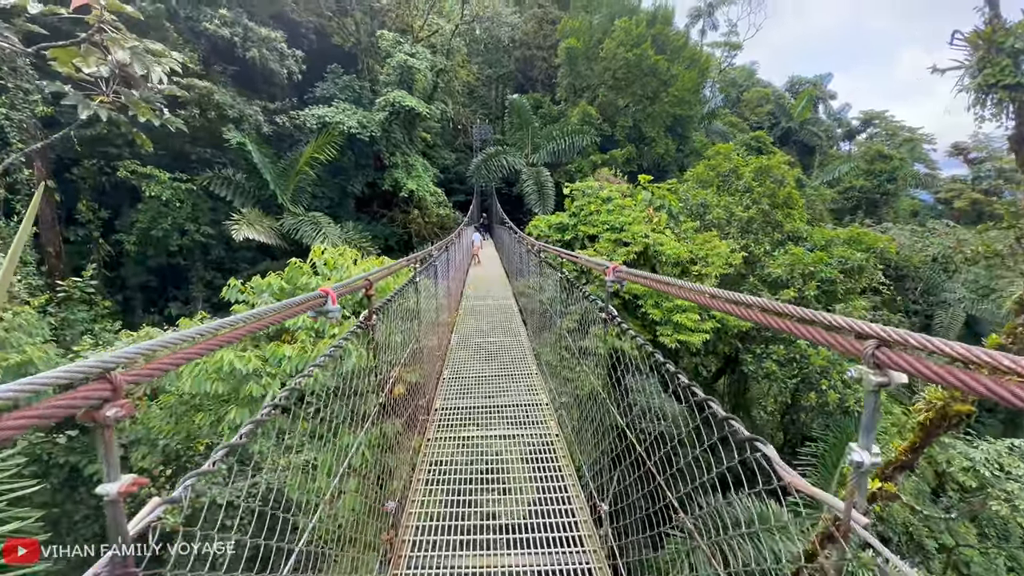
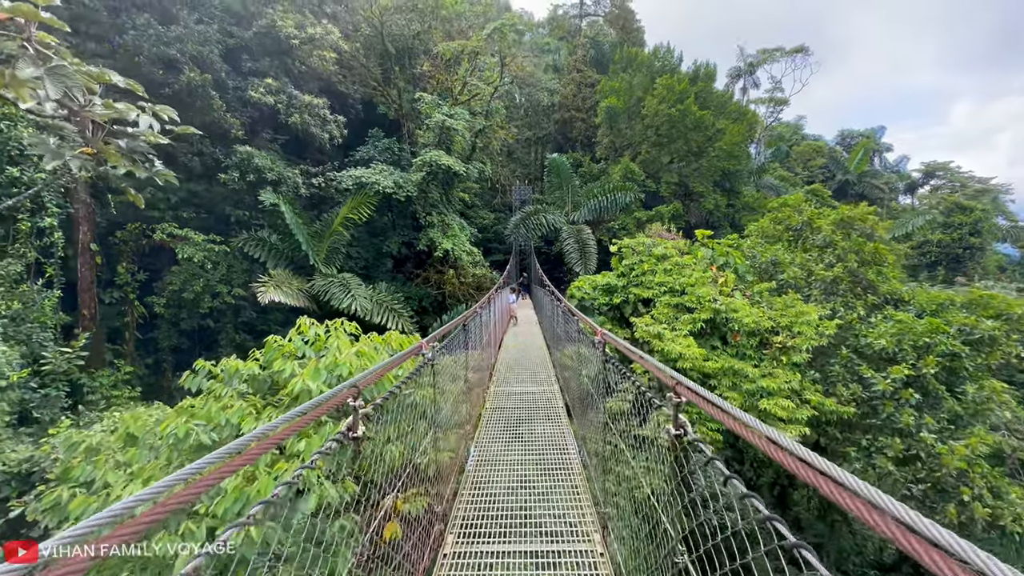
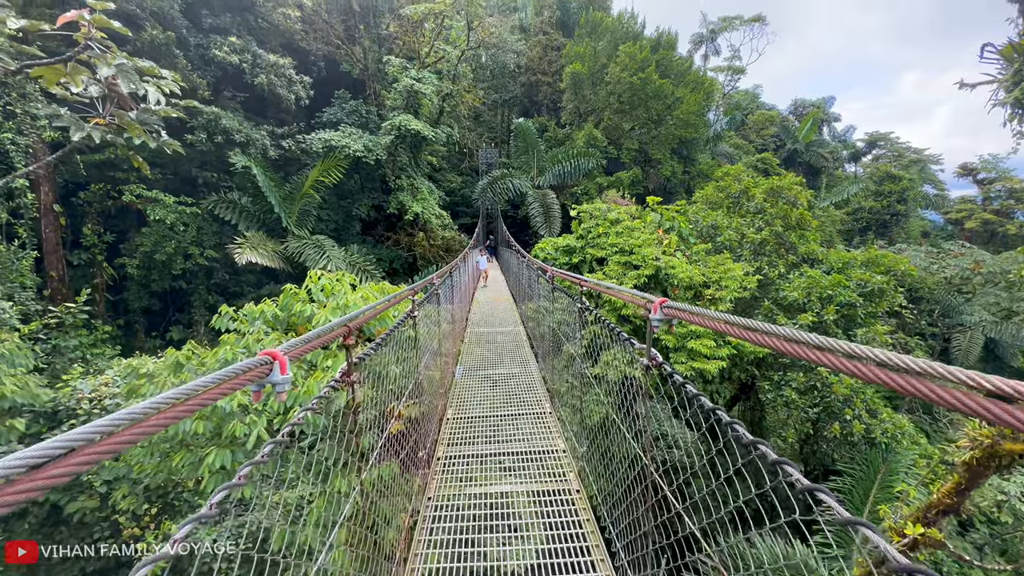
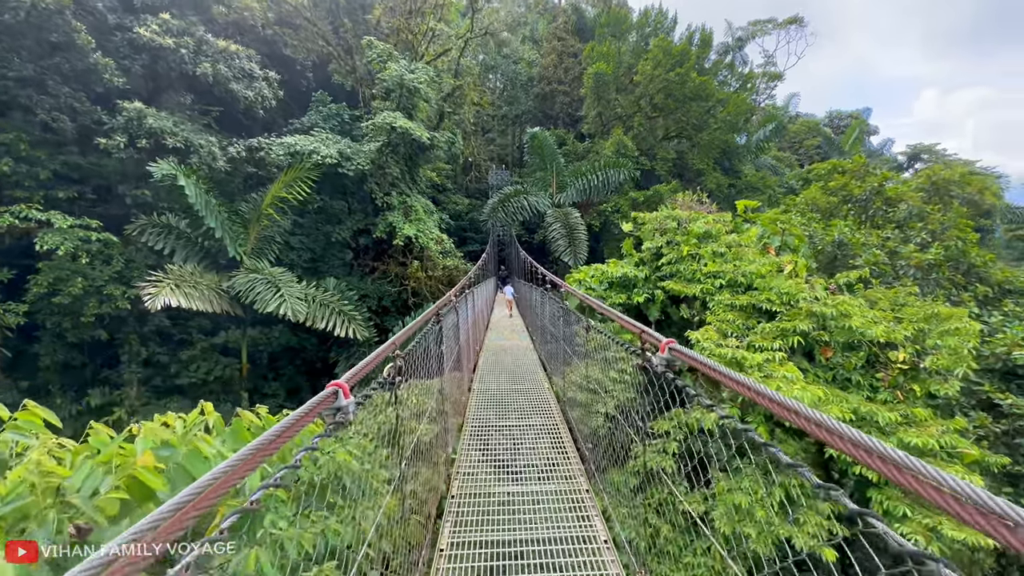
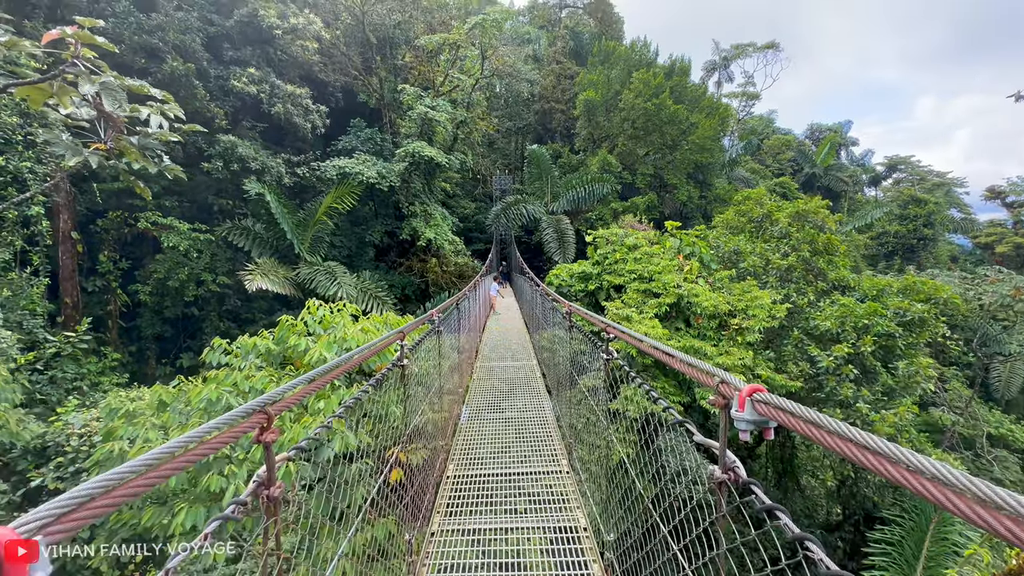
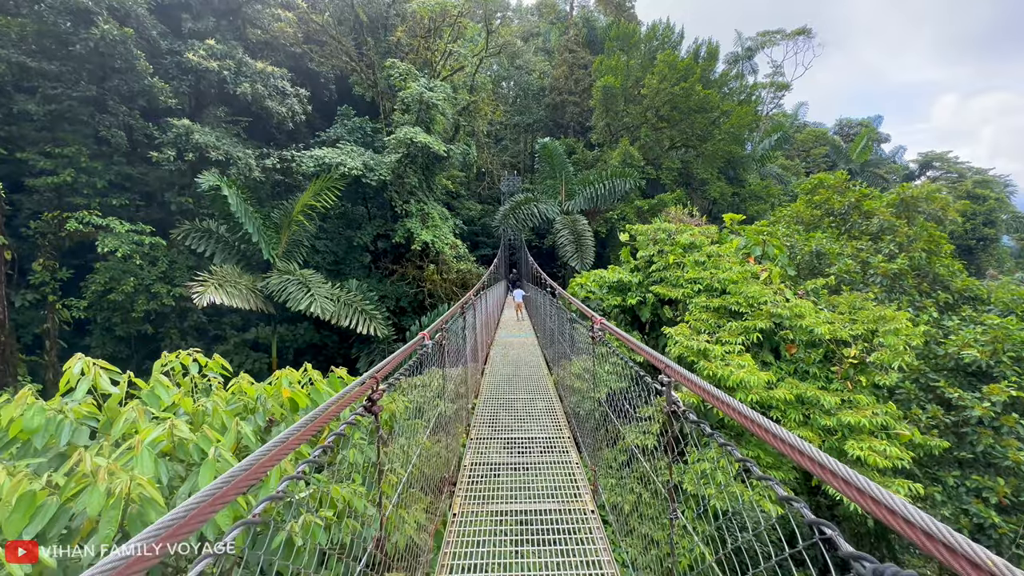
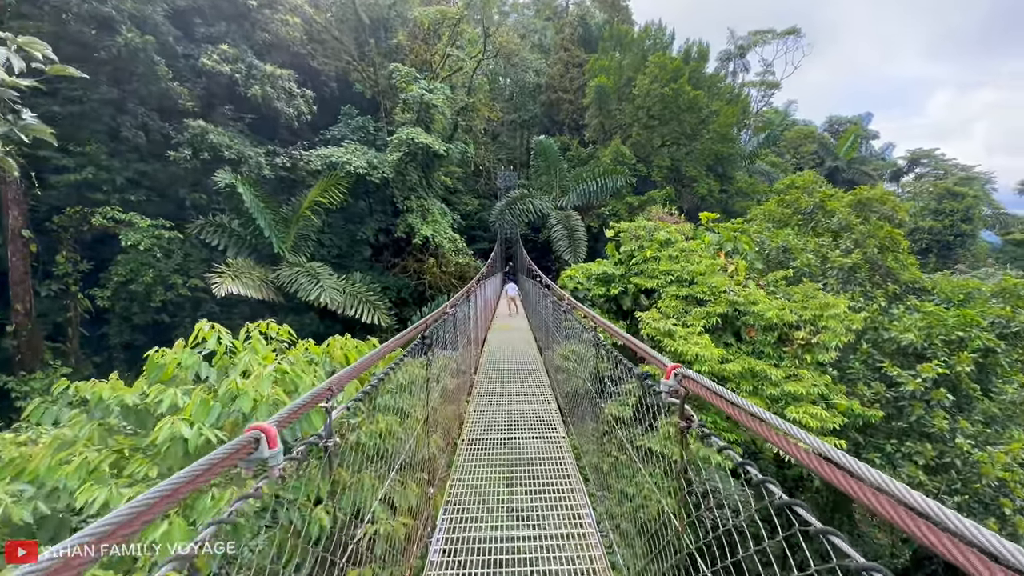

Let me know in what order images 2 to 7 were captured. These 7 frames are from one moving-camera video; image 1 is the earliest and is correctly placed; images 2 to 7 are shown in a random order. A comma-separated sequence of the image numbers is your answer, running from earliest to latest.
3, 5, 2, 7, 6, 4
